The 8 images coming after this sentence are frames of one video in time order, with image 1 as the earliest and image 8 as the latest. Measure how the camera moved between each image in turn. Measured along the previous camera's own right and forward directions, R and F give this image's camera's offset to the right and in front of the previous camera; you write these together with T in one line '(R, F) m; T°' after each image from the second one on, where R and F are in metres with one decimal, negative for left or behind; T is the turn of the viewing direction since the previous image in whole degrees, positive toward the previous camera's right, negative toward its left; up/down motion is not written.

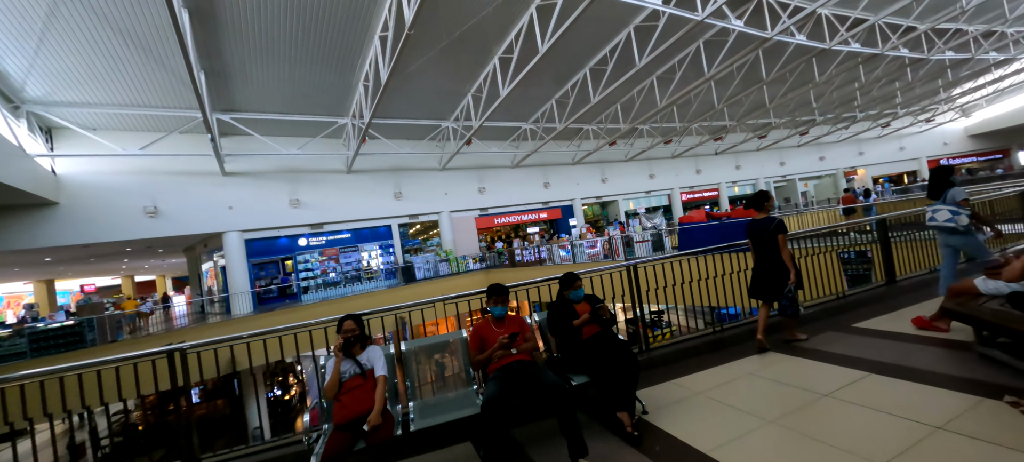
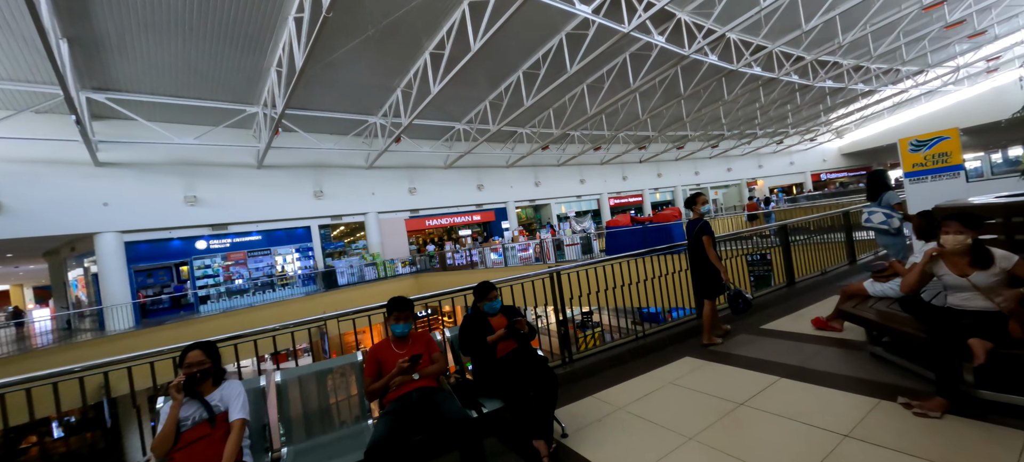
(+0.1, +0.2) m; +9°
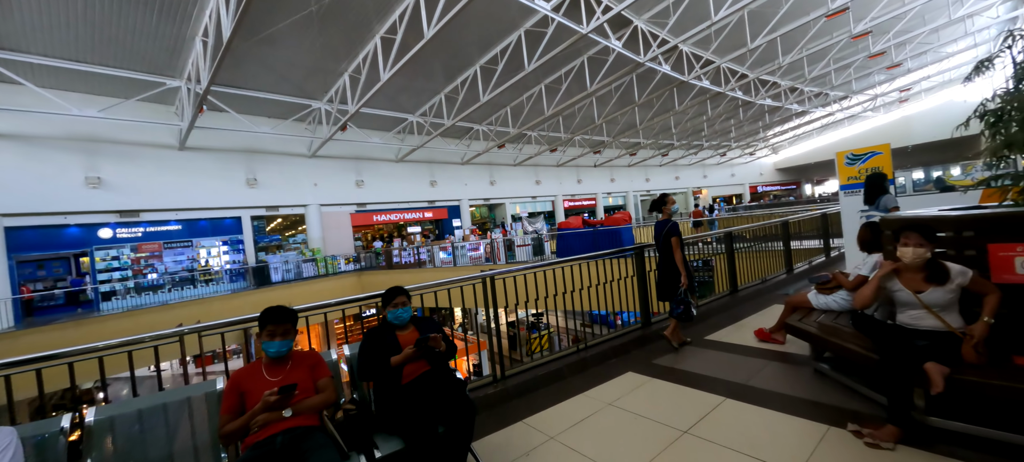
(+0.1, +0.3) m; +6°
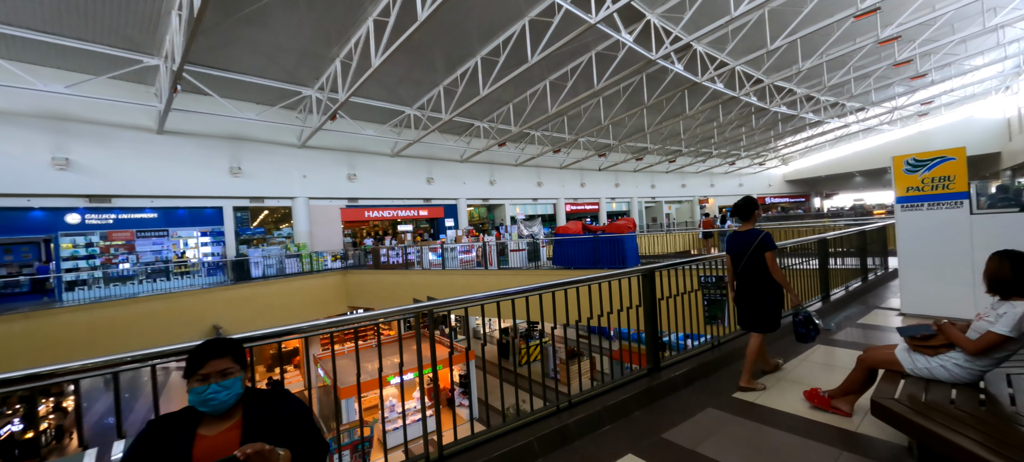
(+0.2, +0.7) m; 0°
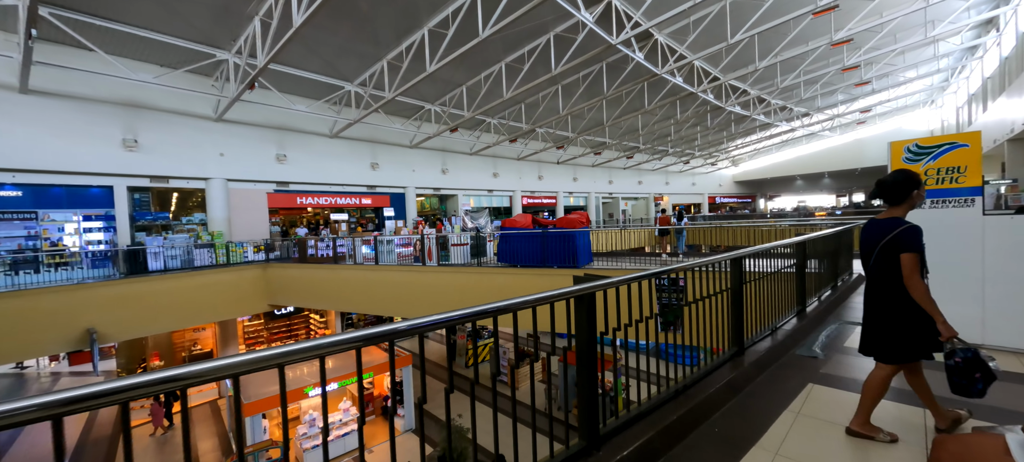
(+0.4, +0.9) m; +6°
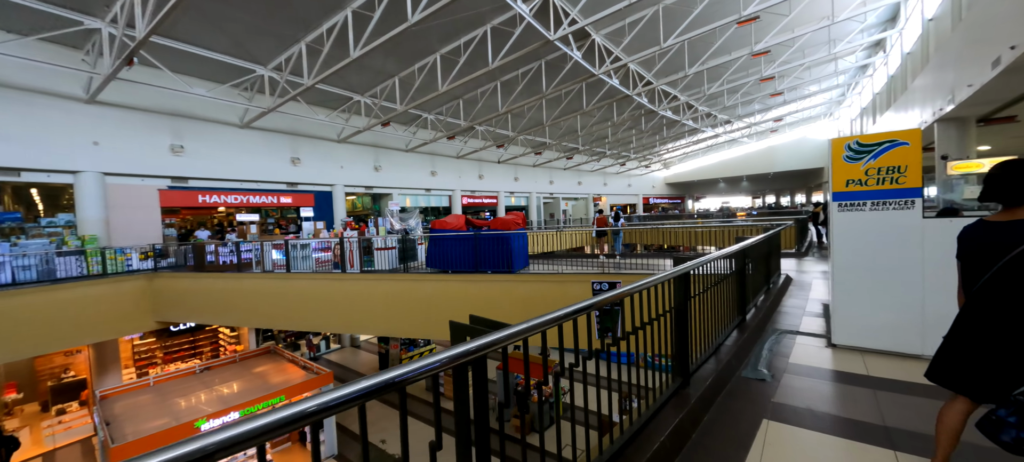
(+0.2, +0.5) m; +8°
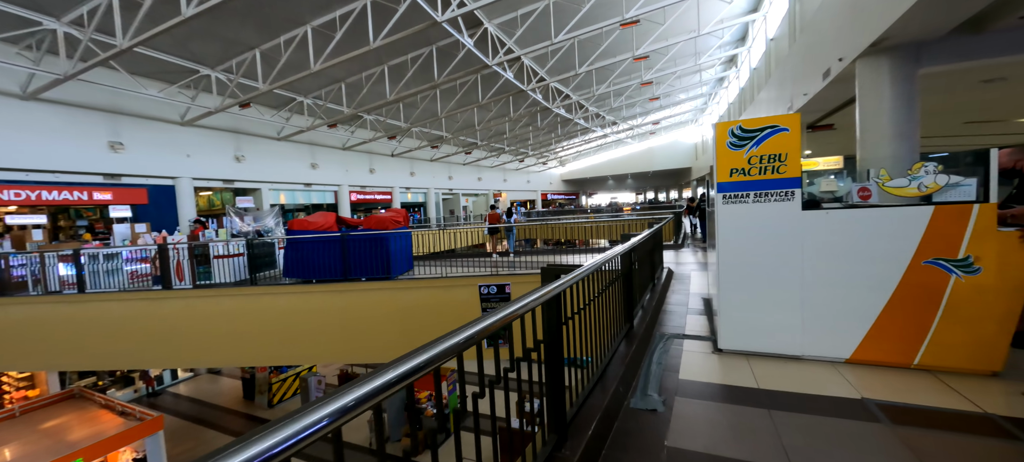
(+0.3, +0.6) m; +14°
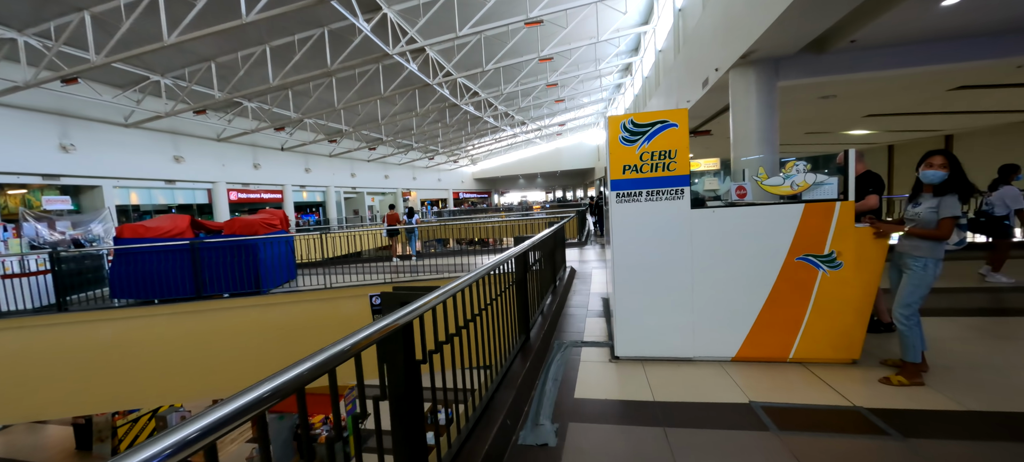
(+0.2, +0.3) m; +12°
